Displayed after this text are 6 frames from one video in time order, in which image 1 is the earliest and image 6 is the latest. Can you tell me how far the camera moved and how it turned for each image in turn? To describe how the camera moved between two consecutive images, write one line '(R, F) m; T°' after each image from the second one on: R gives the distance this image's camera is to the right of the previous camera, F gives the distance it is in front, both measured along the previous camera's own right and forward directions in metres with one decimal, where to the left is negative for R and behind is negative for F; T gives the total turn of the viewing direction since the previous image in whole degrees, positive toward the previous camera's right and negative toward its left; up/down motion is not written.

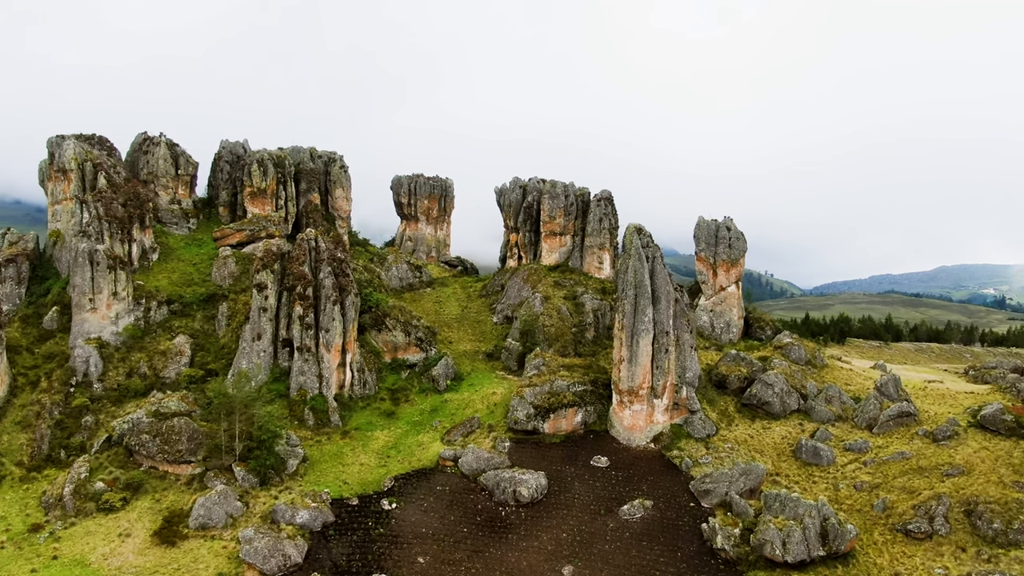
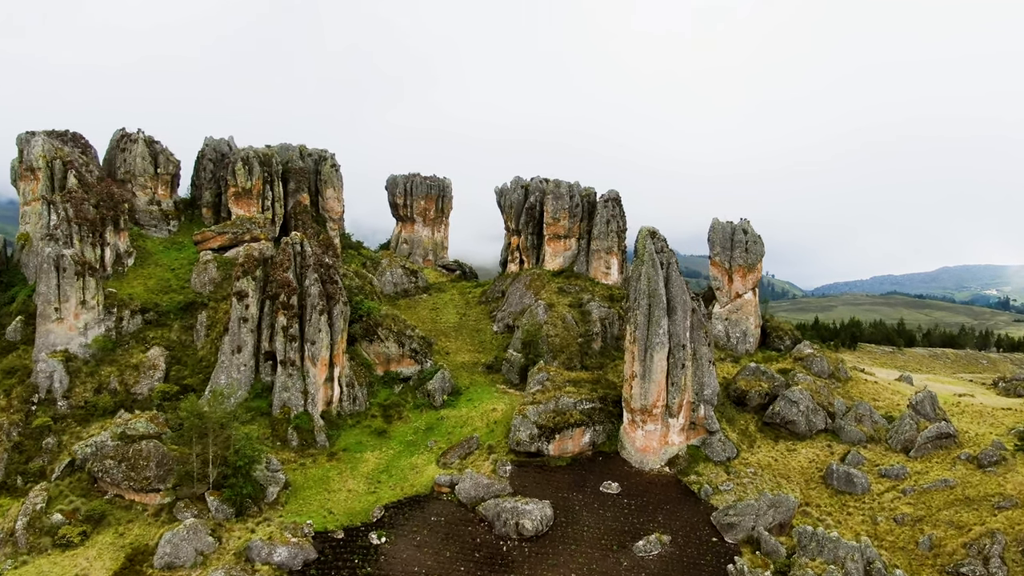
(-0.1, +3.2) m; 0°
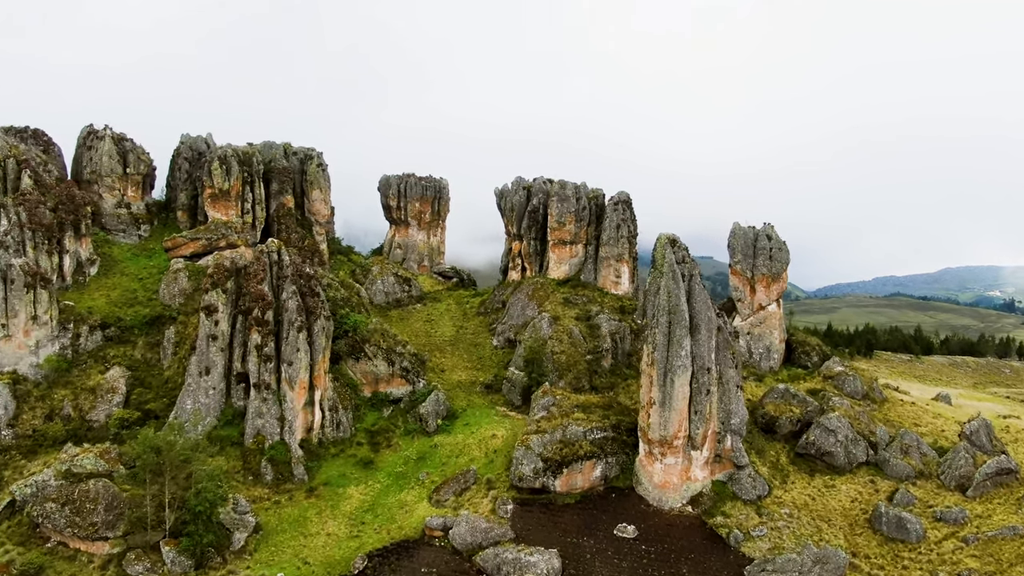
(-0.1, +4.1) m; 0°
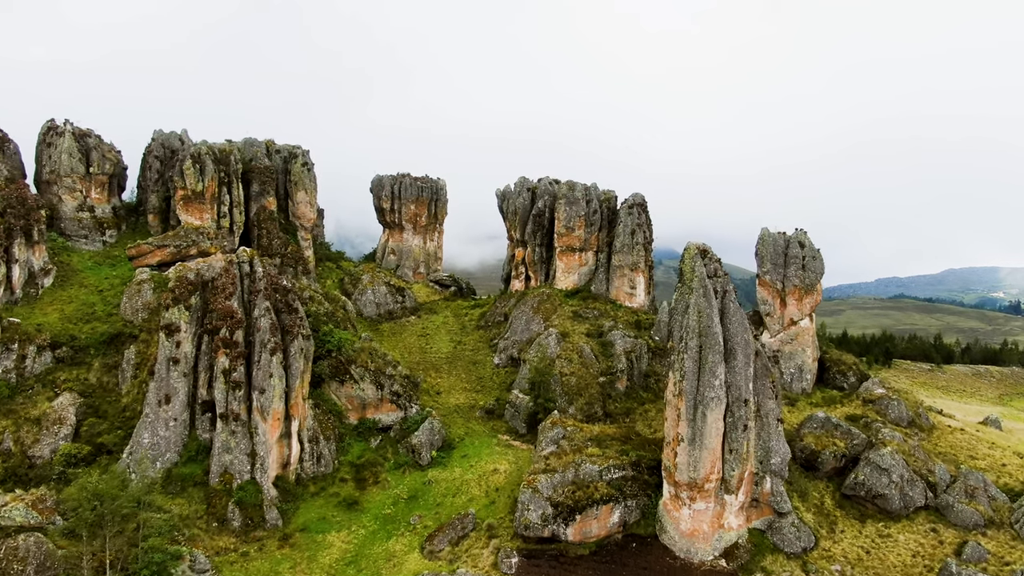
(-0.2, +4.3) m; 0°
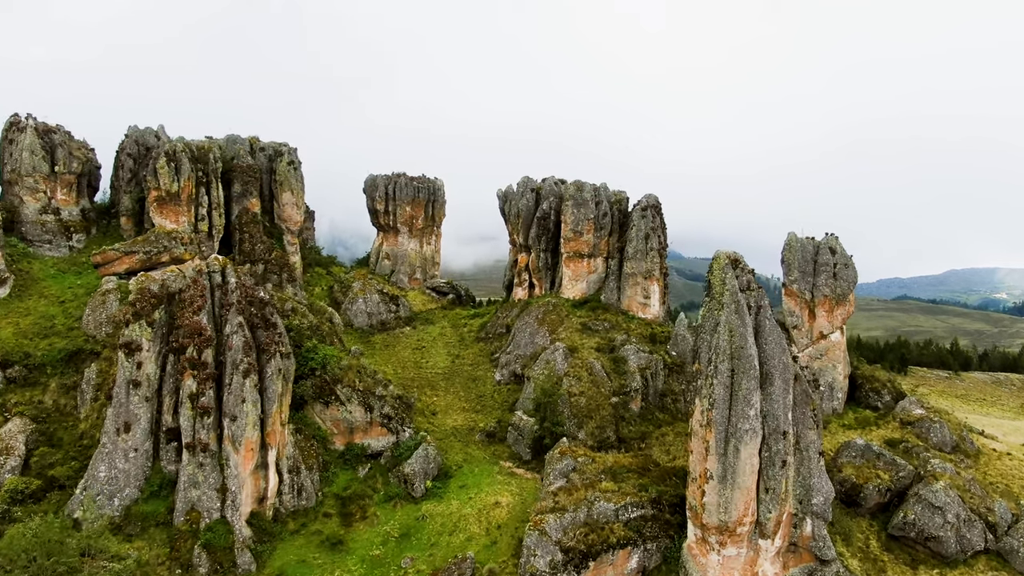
(-0.2, +3.3) m; 0°
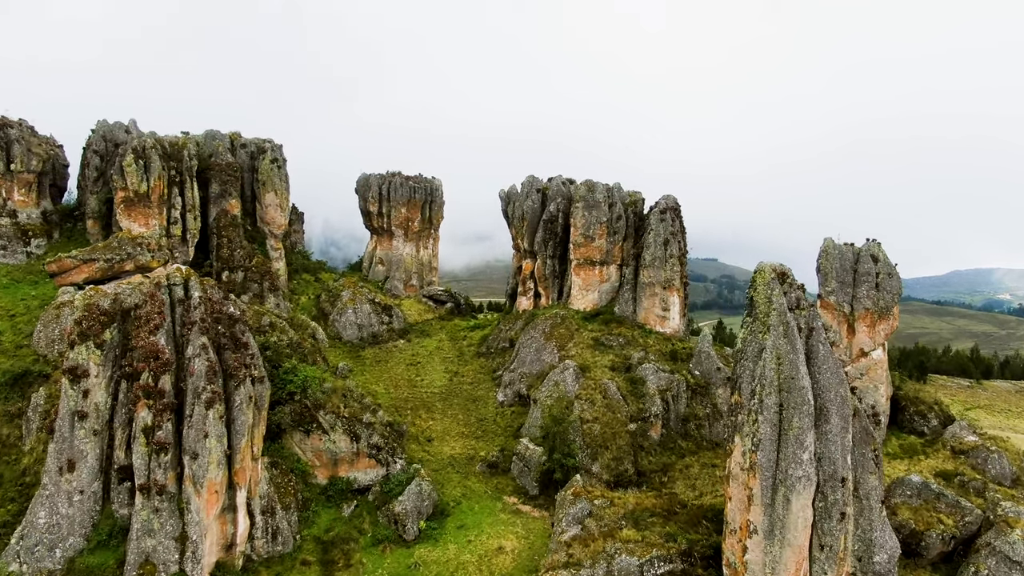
(-0.2, +3.6) m; 0°
